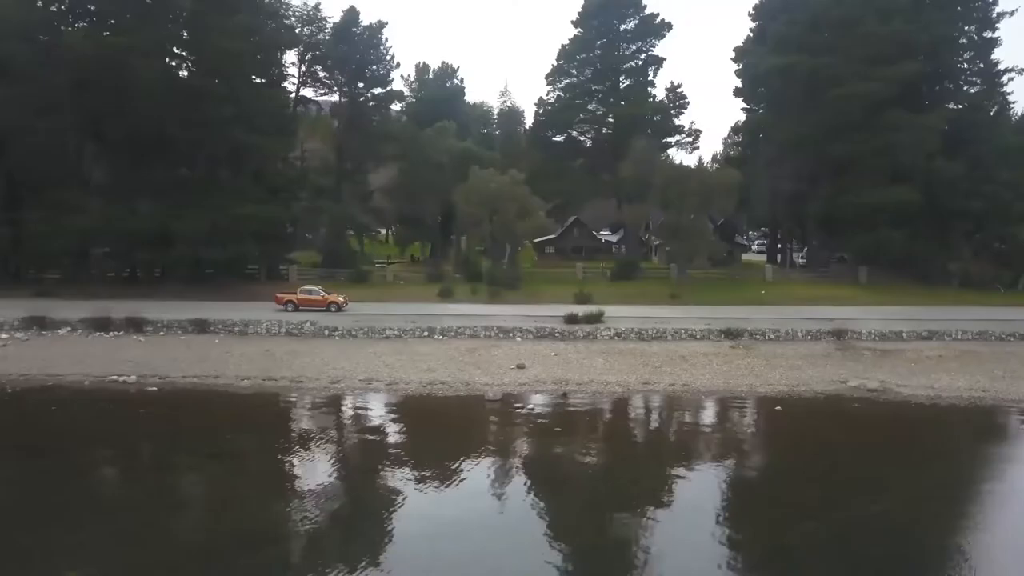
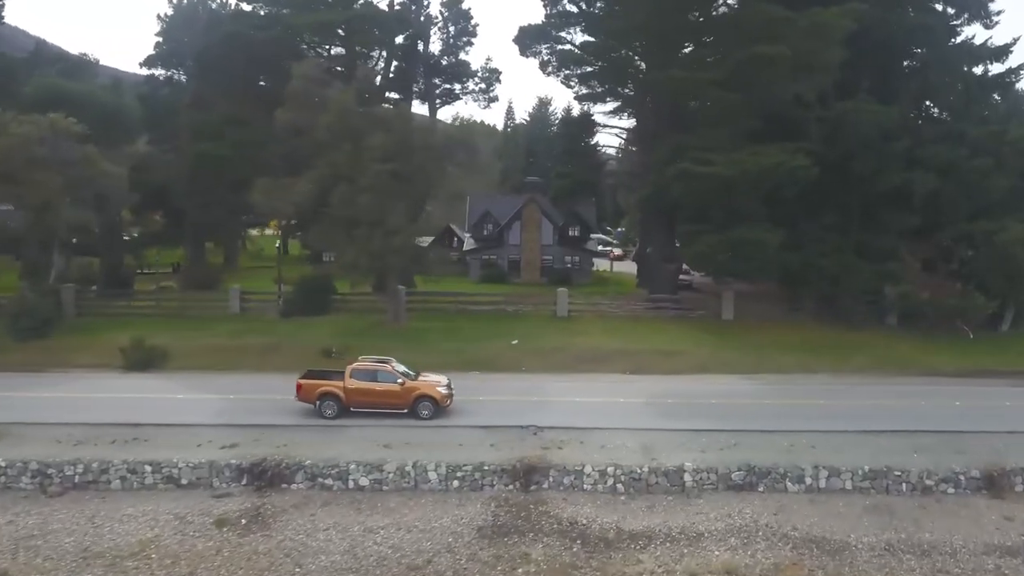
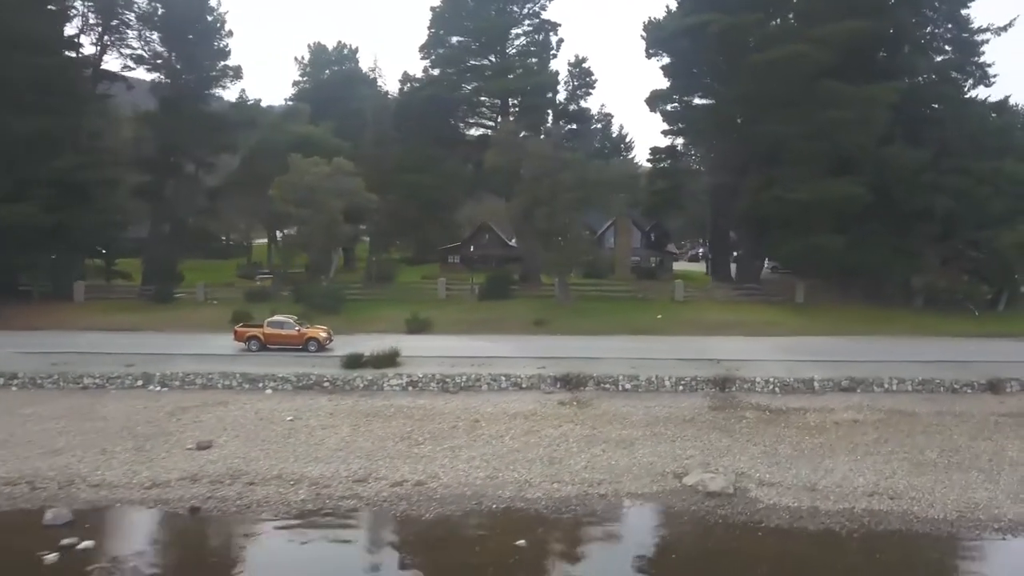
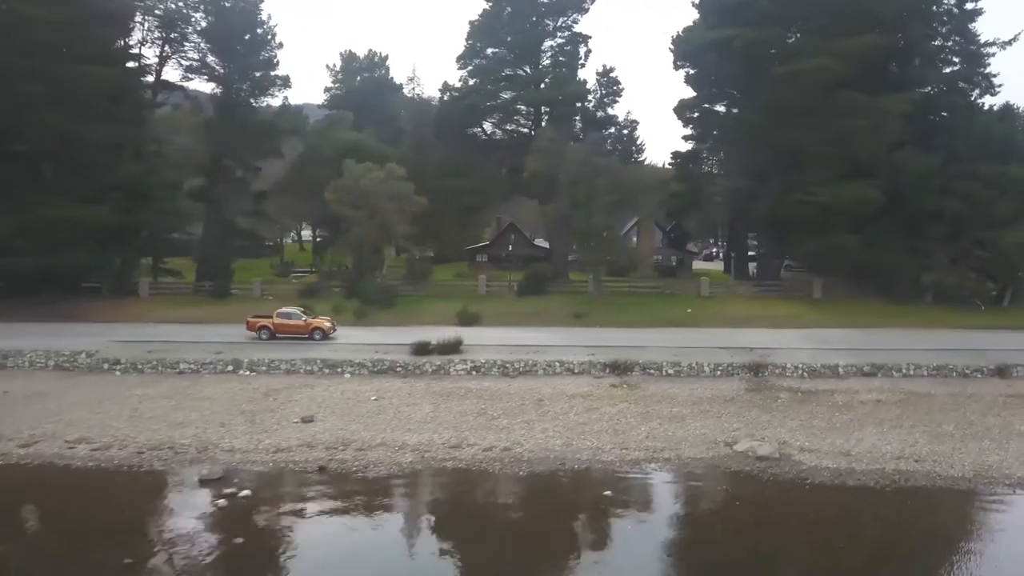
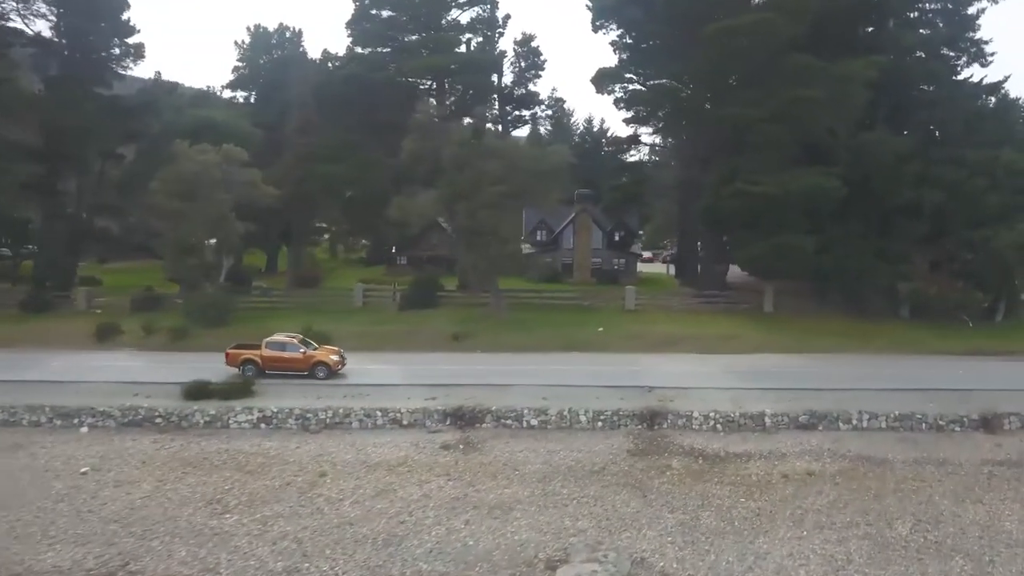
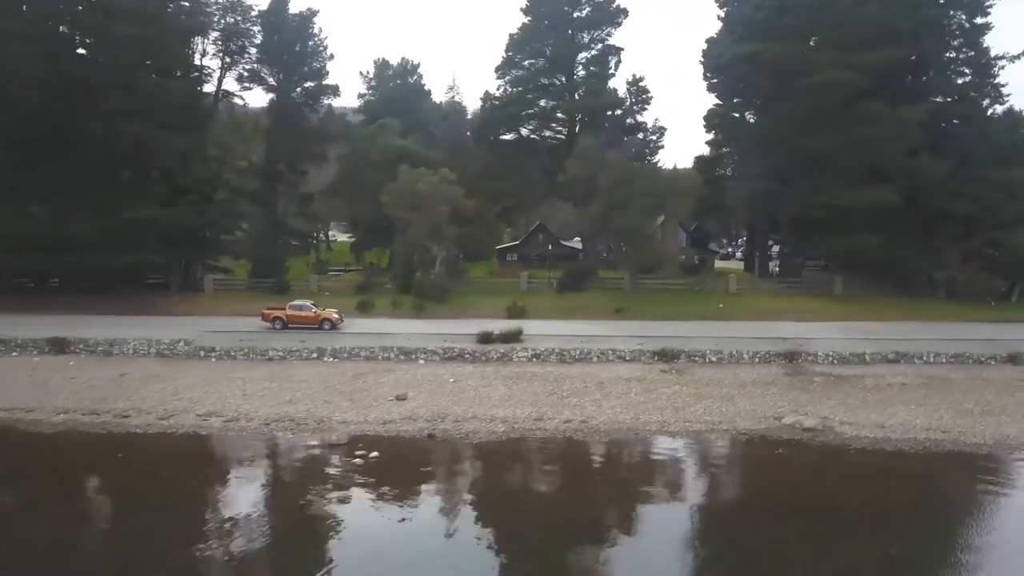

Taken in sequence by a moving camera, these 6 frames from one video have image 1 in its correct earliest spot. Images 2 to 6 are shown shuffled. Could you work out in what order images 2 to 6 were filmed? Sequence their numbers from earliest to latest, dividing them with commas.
6, 4, 3, 5, 2
